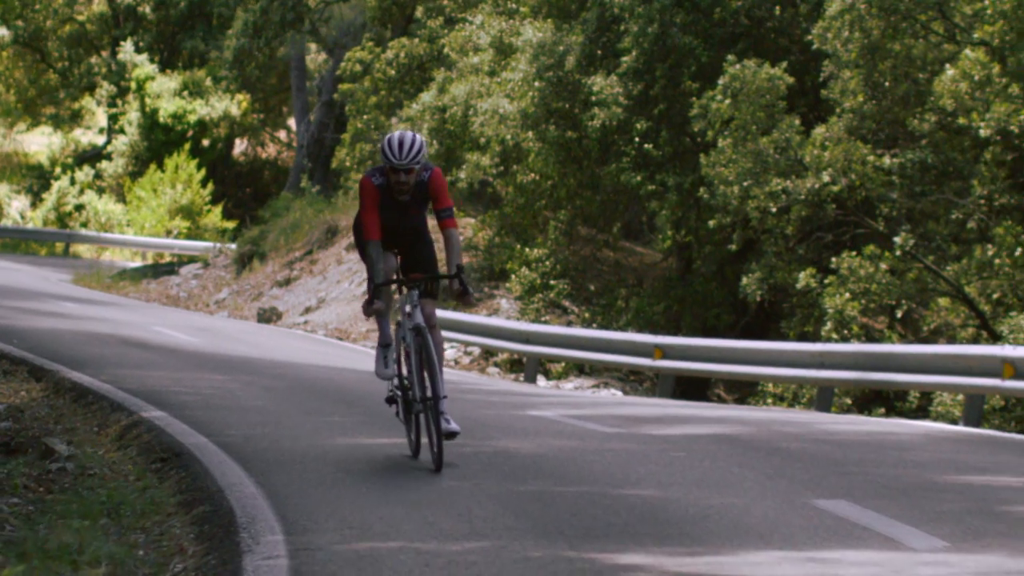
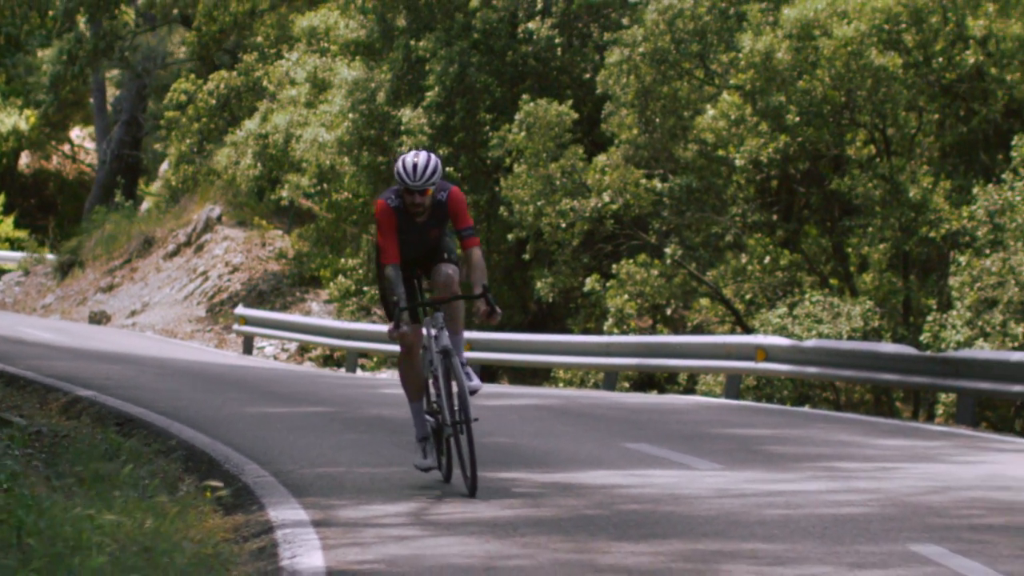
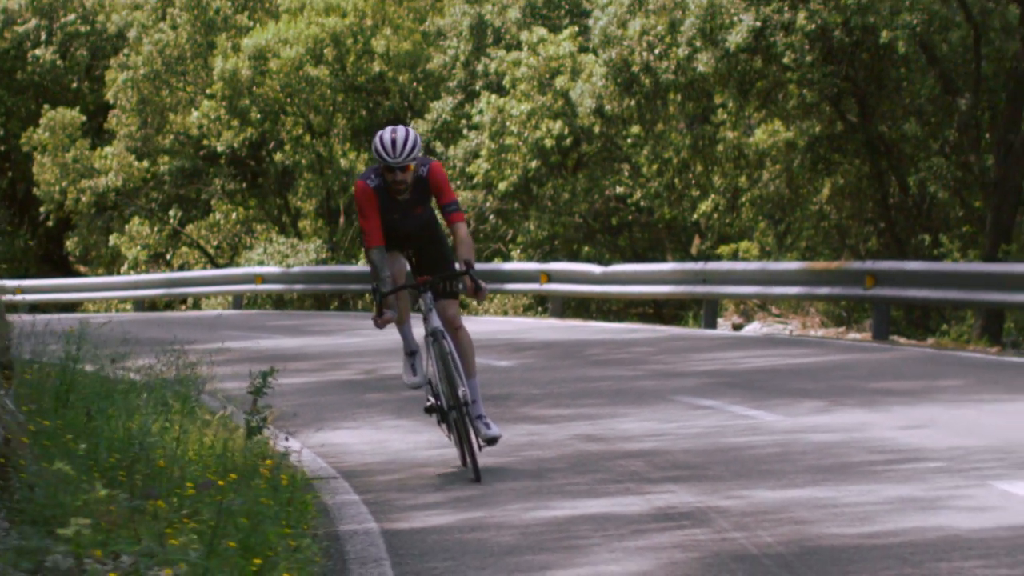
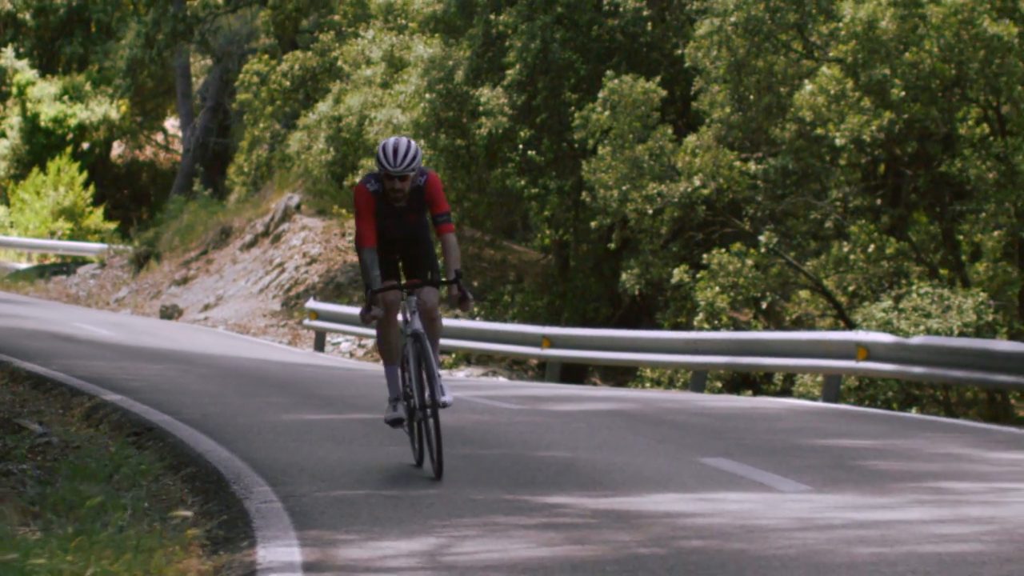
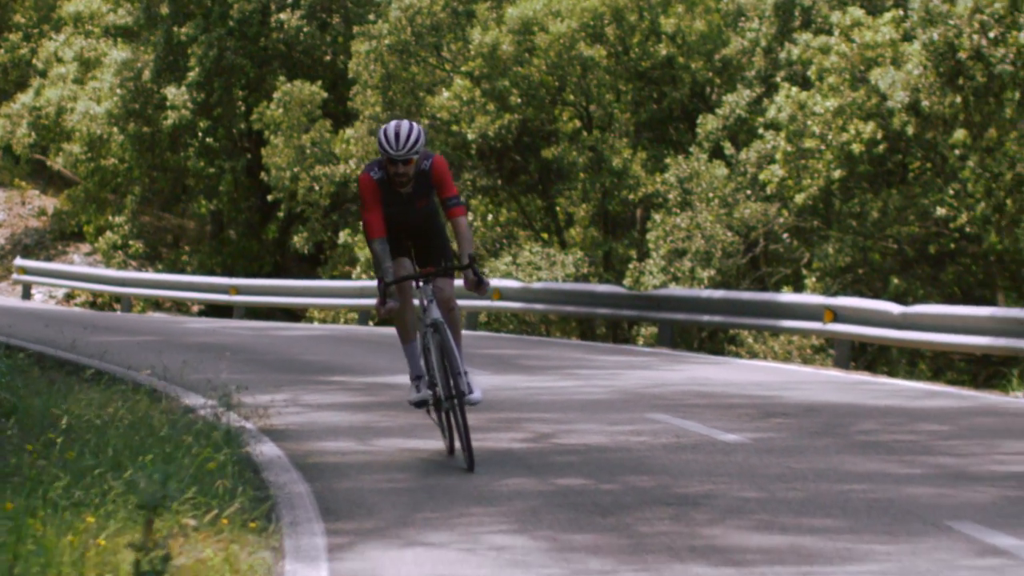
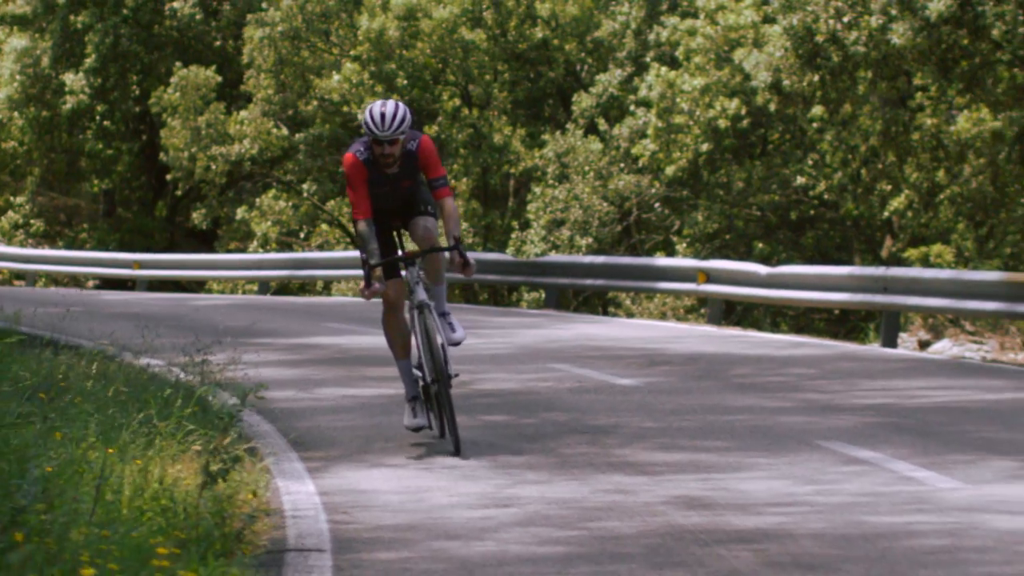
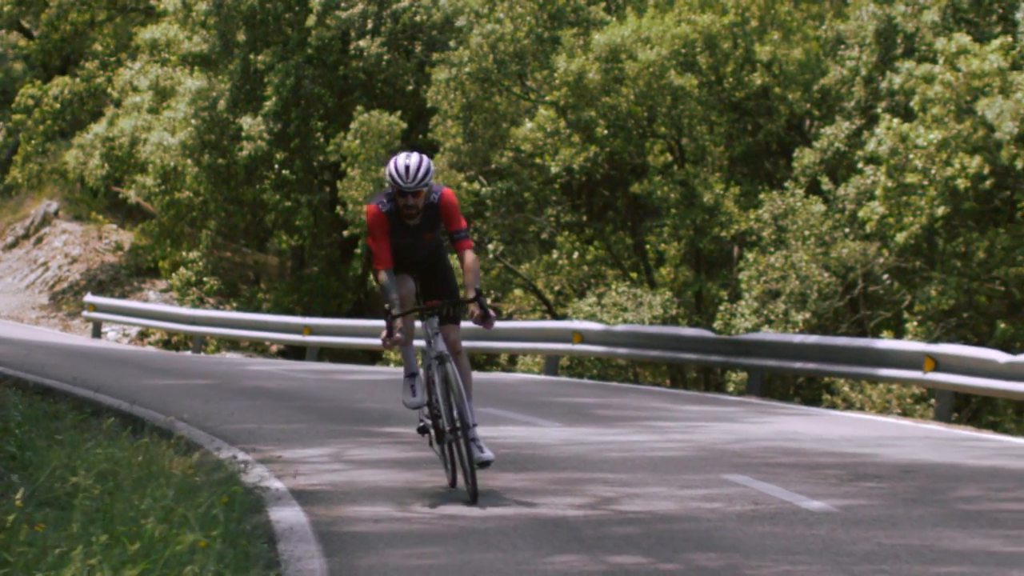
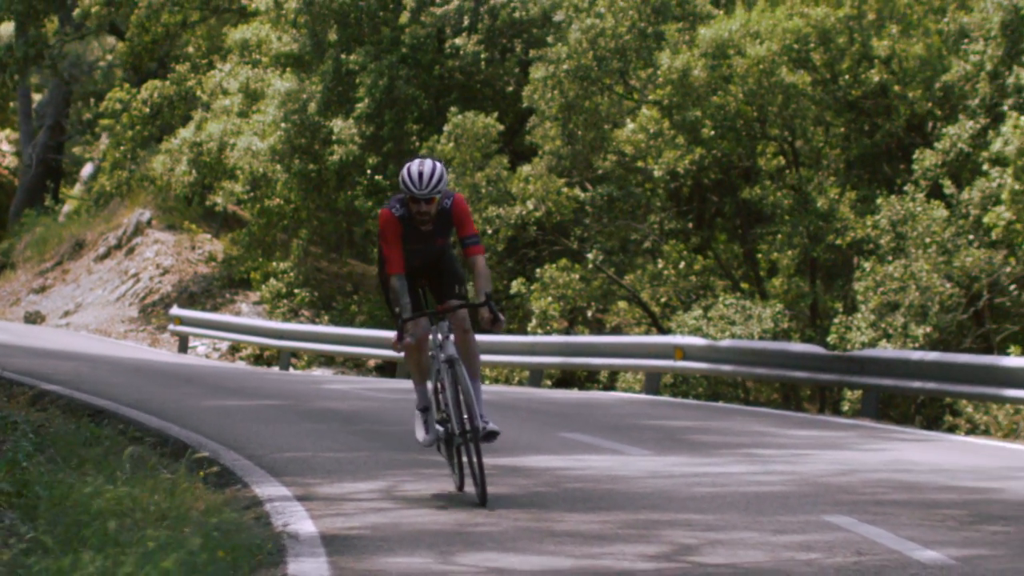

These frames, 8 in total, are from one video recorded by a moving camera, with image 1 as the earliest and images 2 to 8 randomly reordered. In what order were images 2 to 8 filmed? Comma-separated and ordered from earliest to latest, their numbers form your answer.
4, 2, 8, 7, 5, 6, 3
